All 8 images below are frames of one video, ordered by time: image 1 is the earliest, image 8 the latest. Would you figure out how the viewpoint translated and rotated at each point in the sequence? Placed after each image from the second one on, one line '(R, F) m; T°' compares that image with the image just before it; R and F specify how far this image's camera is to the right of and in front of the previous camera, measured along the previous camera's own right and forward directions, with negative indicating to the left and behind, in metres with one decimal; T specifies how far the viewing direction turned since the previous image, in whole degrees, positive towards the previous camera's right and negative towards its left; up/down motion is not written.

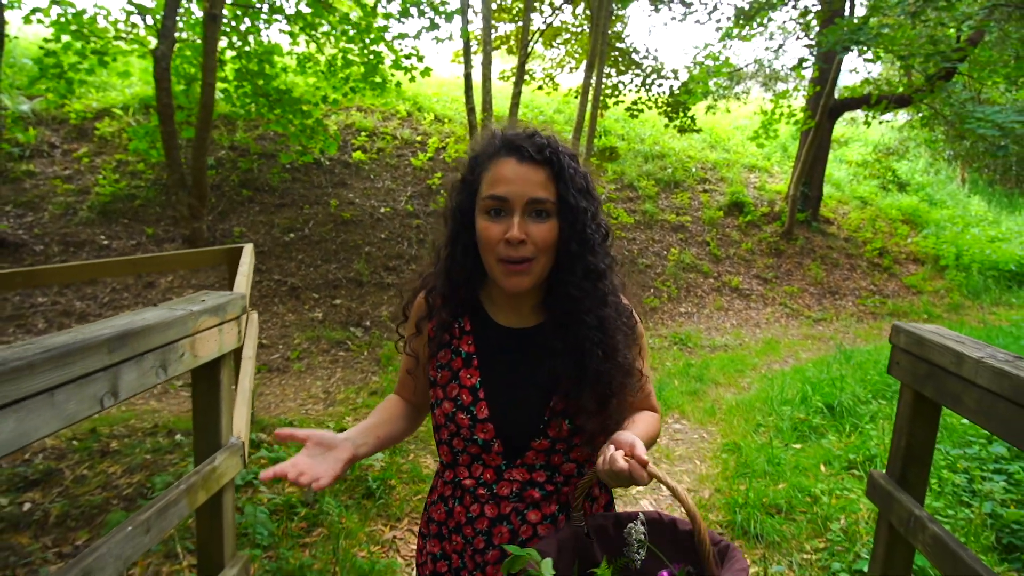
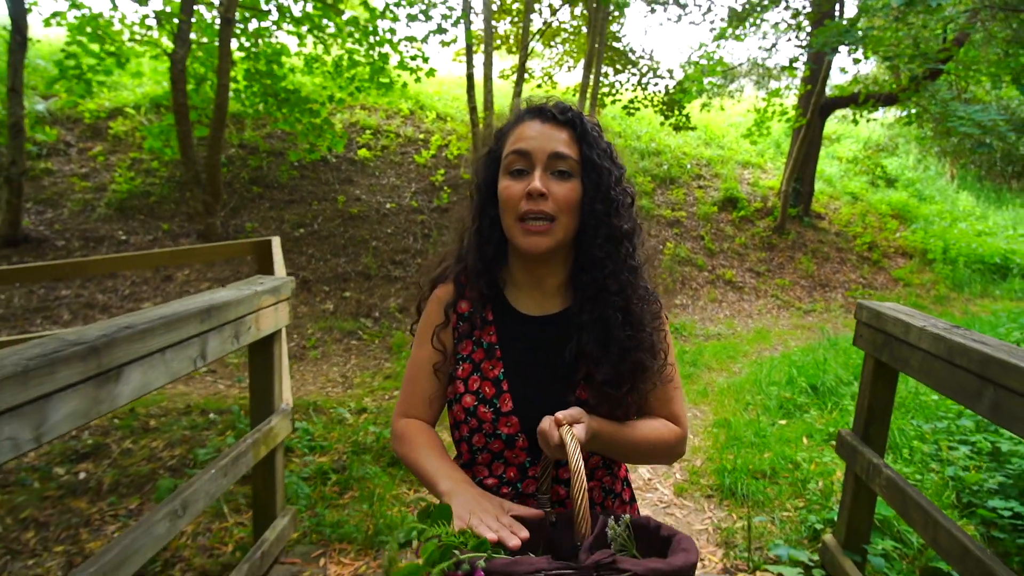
(-0.1, -0.3) m; 0°
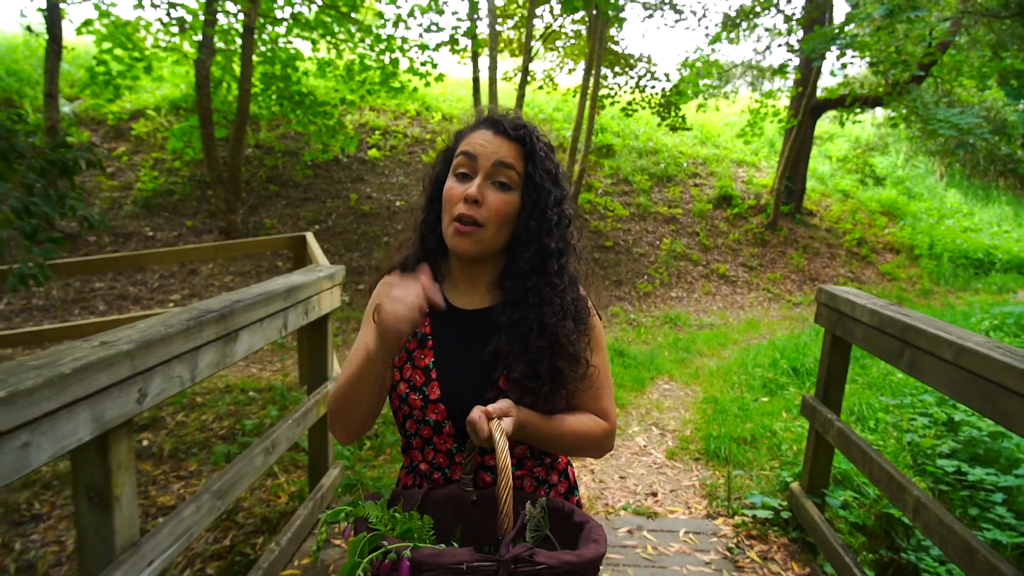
(-0.1, -0.4) m; 0°
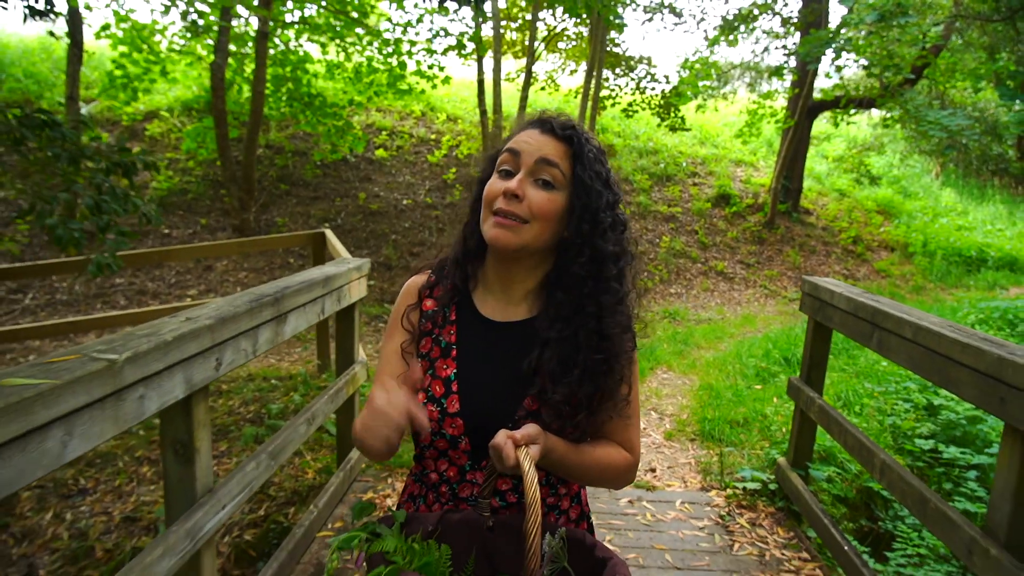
(0.0, -0.3) m; 0°
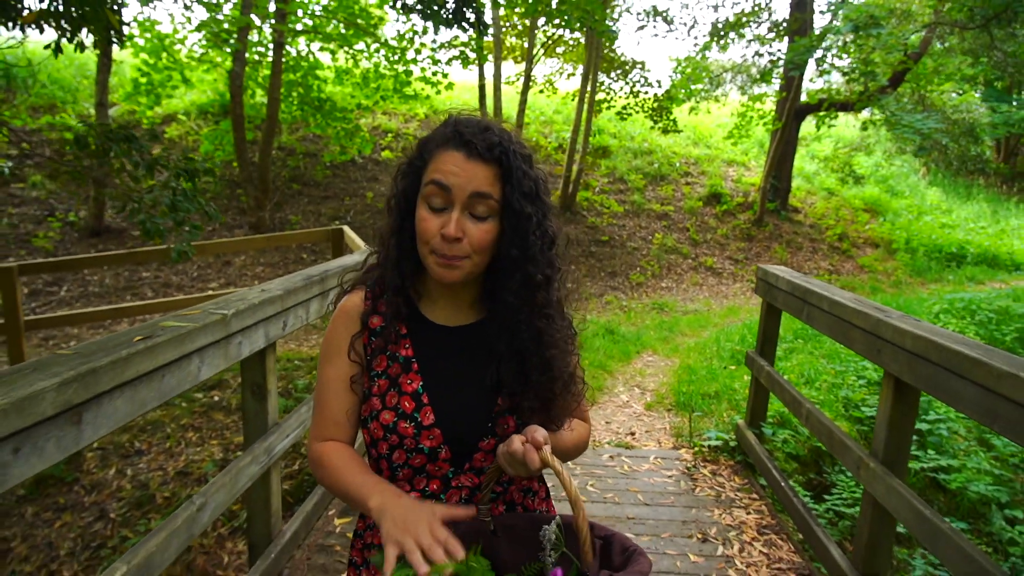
(0.0, -0.5) m; 0°
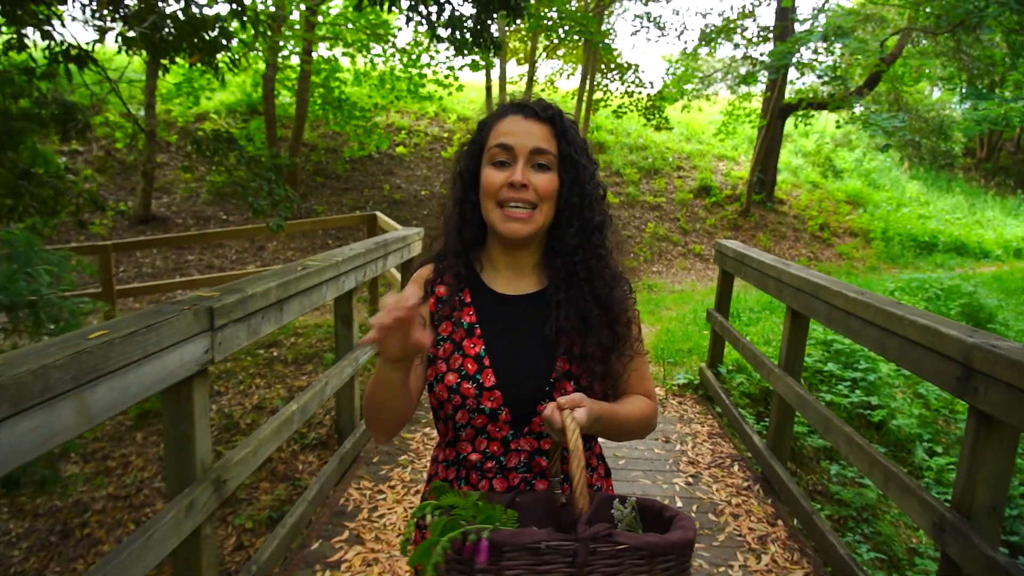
(-0.1, -0.9) m; 0°
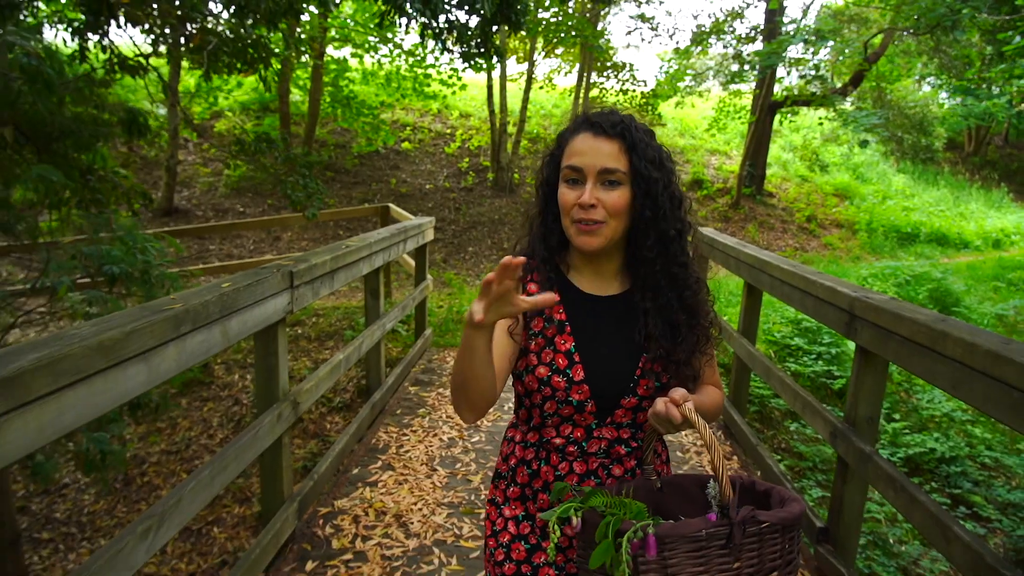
(0.0, -0.6) m; 0°
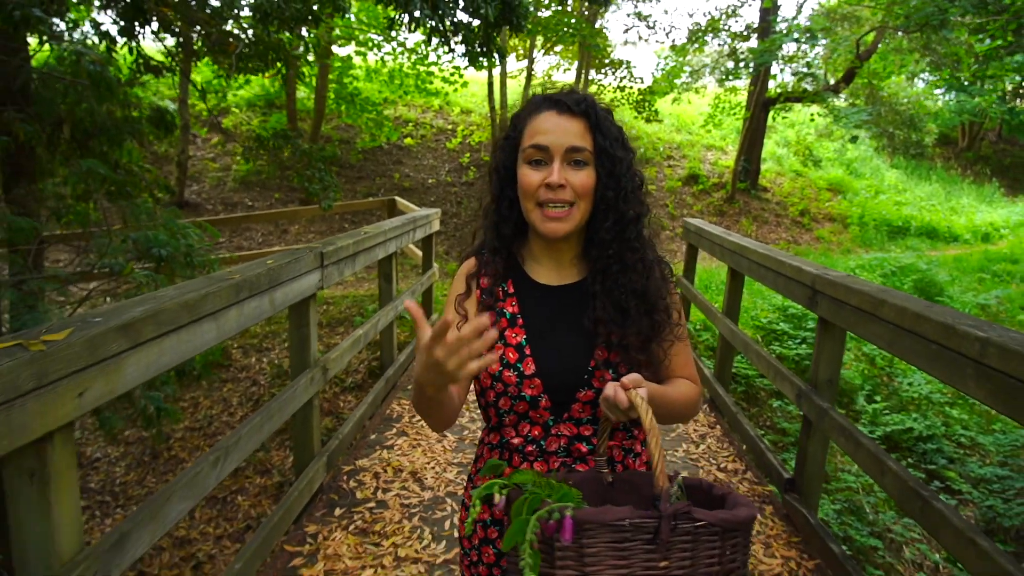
(0.0, -0.3) m; 0°
